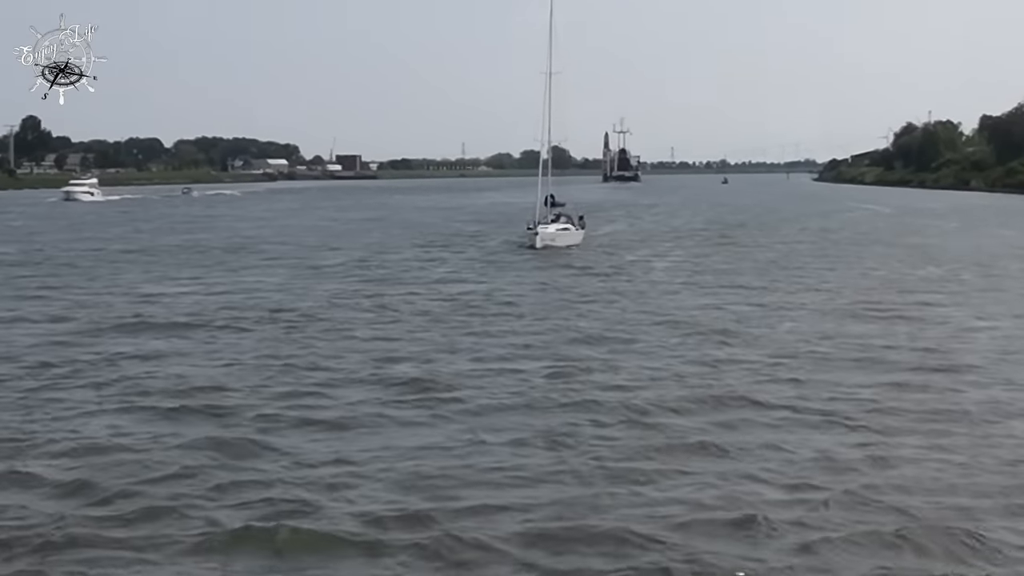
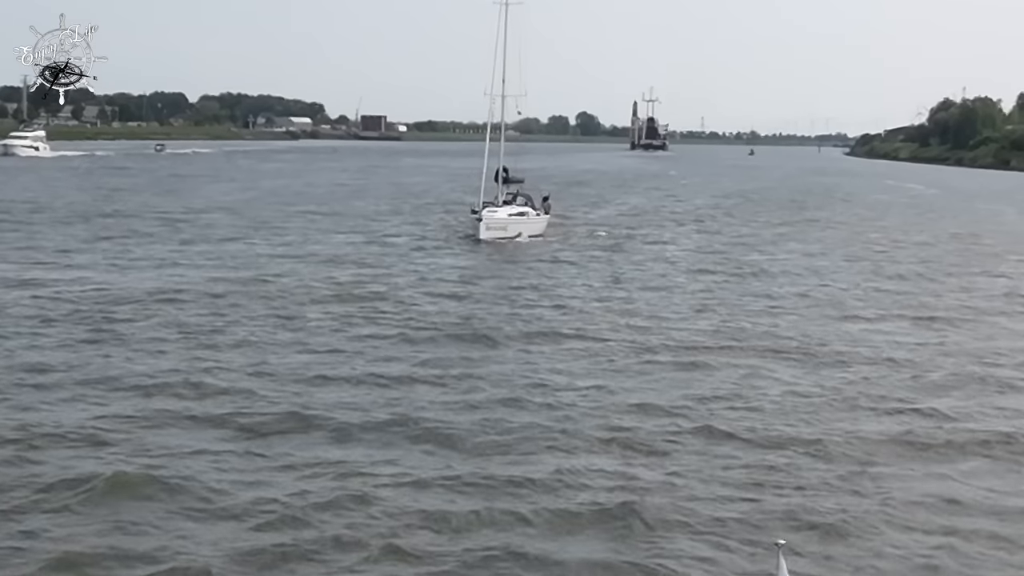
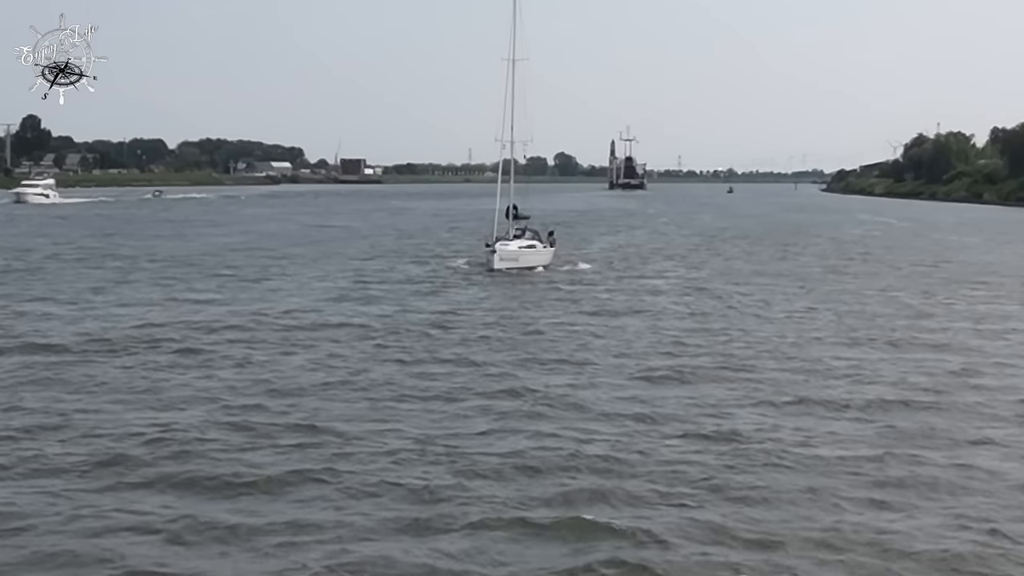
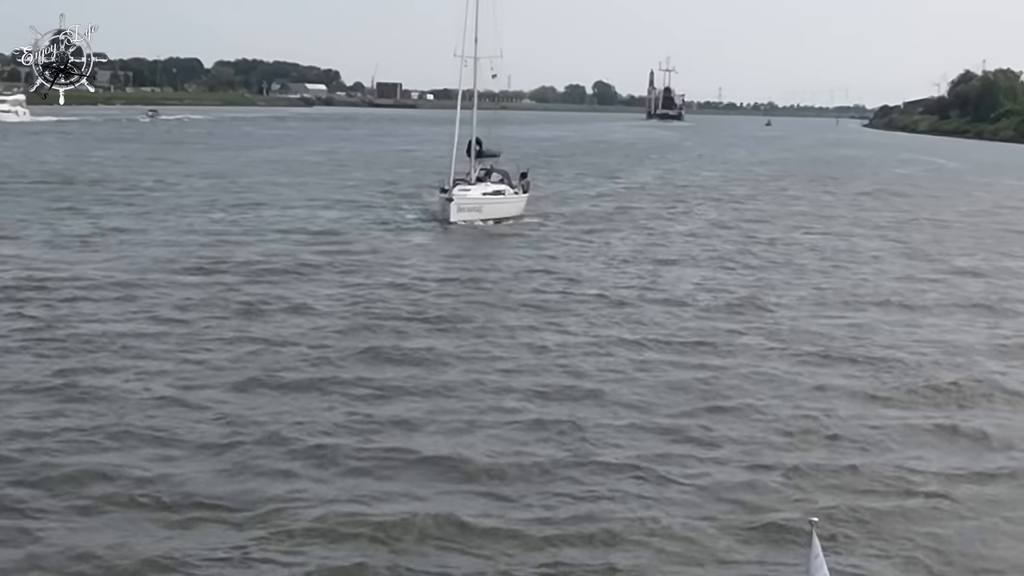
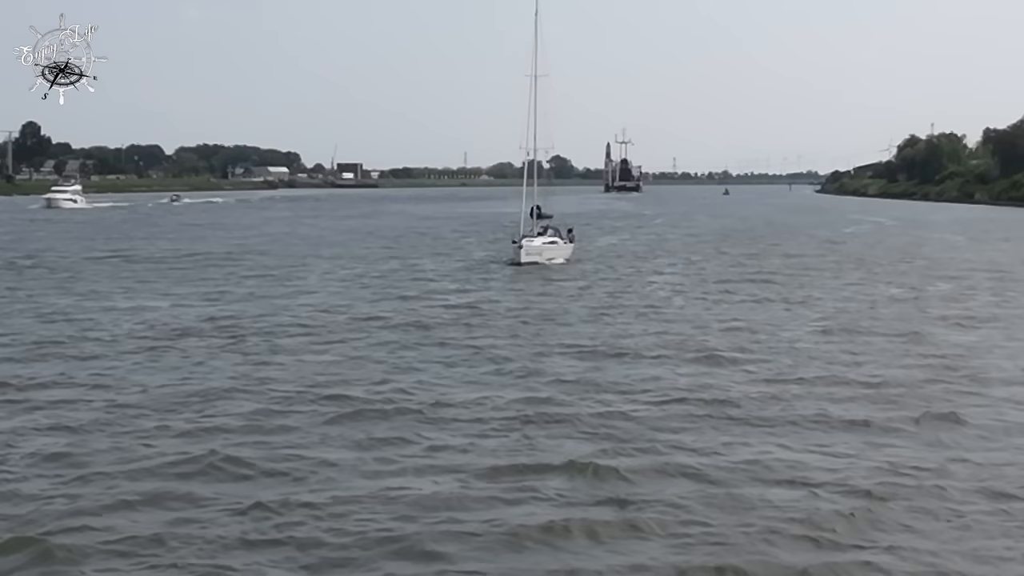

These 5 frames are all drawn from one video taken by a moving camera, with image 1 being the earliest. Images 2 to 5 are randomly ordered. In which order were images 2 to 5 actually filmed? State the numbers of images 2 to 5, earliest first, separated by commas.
5, 3, 2, 4
